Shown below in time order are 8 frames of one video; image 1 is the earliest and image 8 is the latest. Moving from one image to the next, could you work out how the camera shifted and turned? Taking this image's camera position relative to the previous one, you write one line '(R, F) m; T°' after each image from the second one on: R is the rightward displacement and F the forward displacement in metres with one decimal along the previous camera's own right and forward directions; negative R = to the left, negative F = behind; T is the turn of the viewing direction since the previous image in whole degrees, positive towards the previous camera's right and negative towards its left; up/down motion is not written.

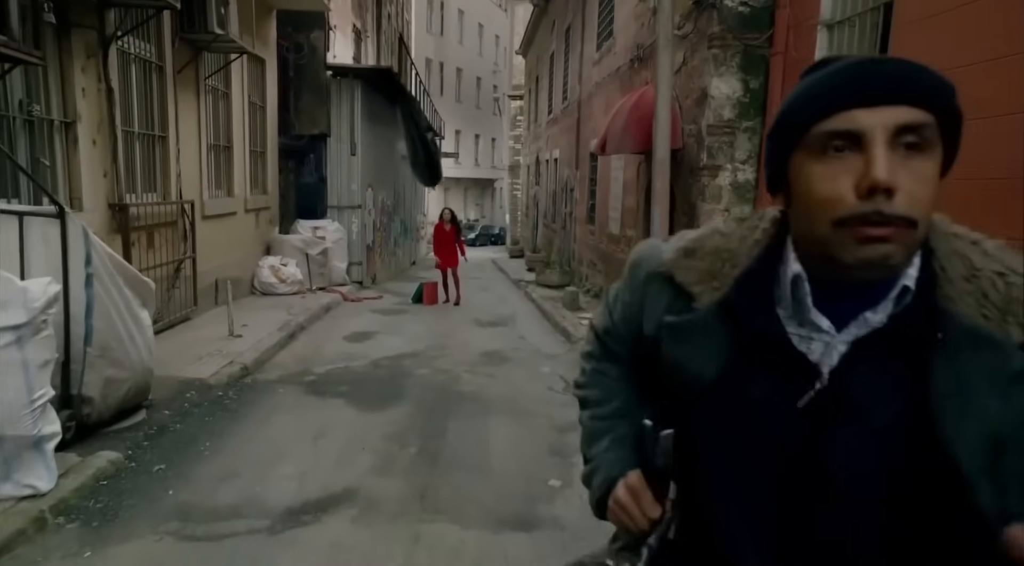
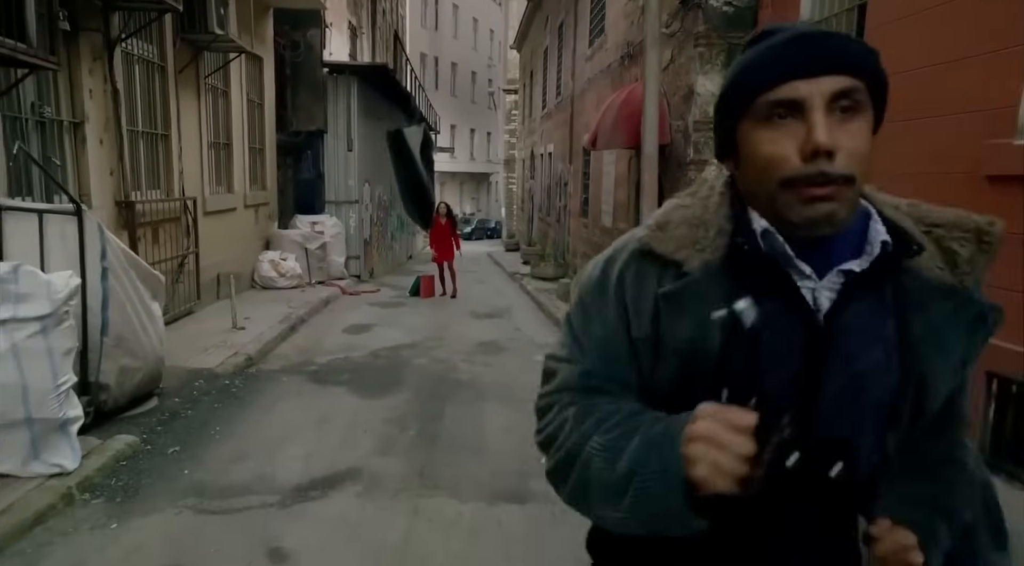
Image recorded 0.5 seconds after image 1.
(0.0, -0.3) m; 0°
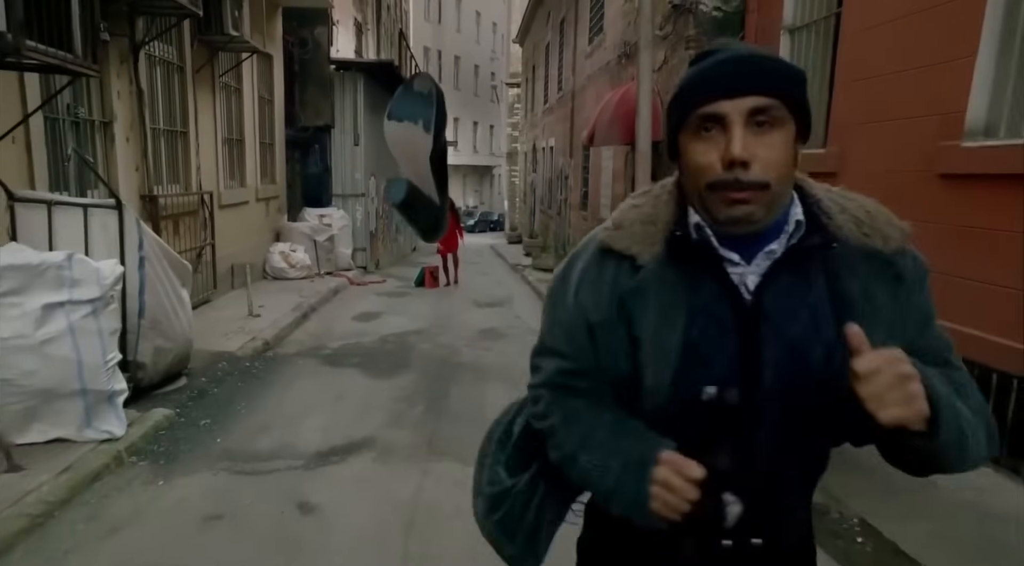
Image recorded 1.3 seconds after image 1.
(0.0, -0.5) m; 0°
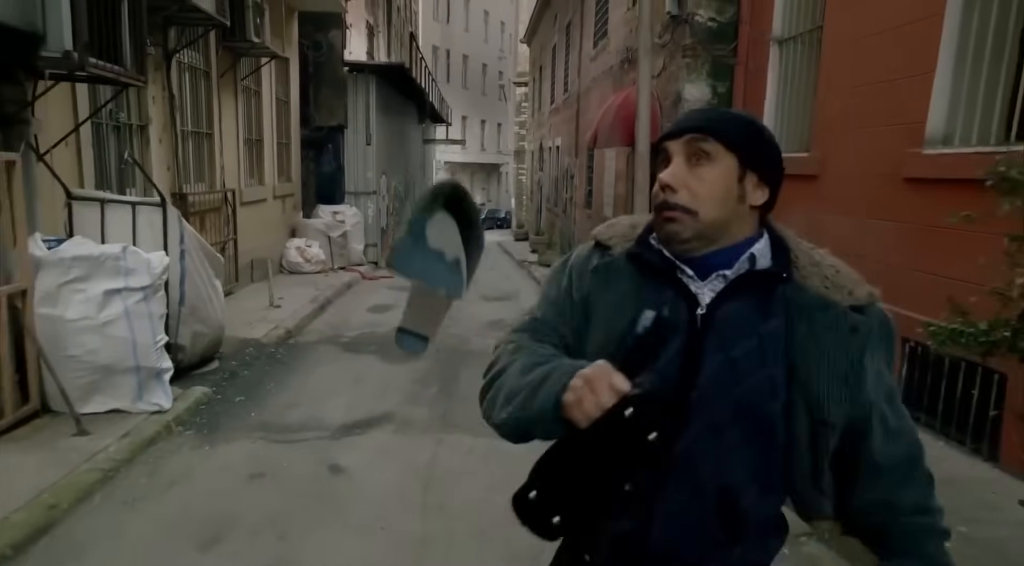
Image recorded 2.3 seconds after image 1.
(0.0, -0.5) m; -1°
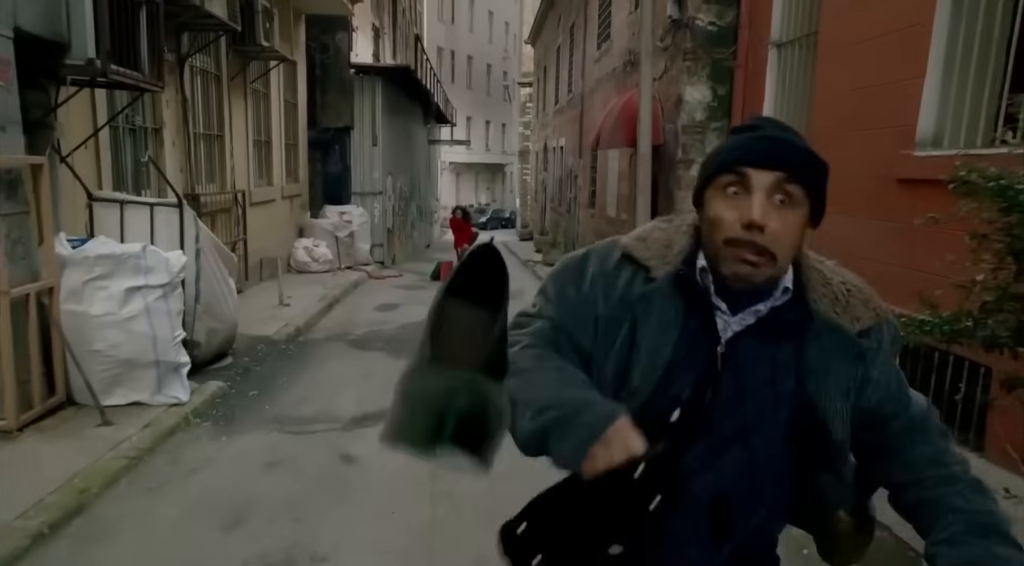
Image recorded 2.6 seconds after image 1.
(0.0, -0.2) m; 0°
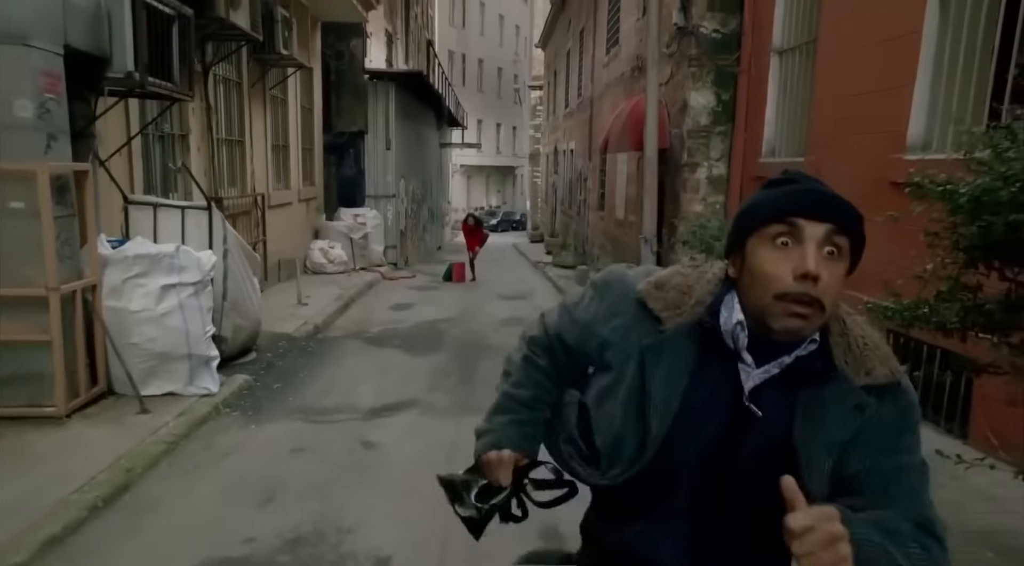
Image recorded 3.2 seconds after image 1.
(0.0, -0.3) m; -1°
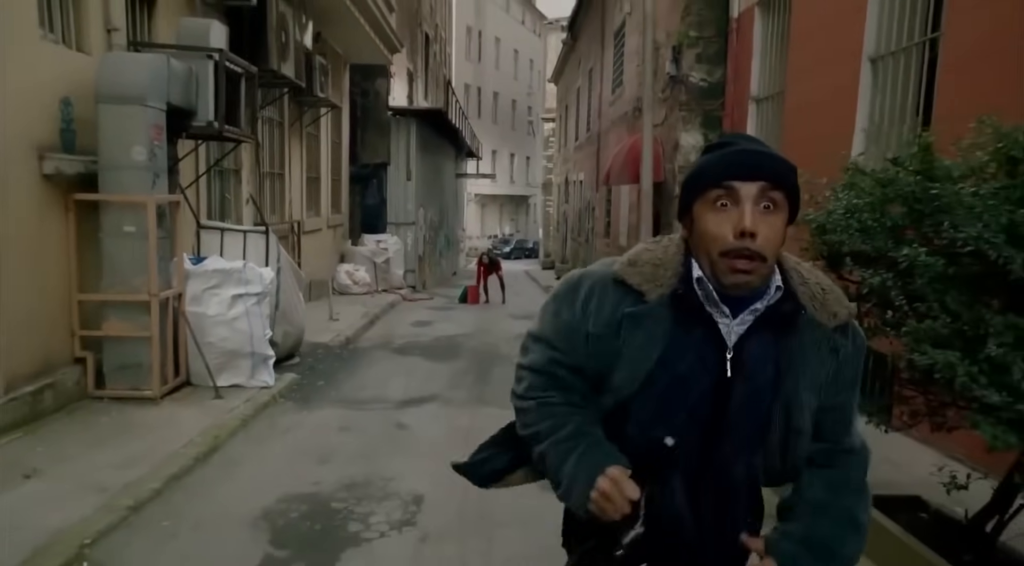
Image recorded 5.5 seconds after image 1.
(0.0, -1.1) m; -1°
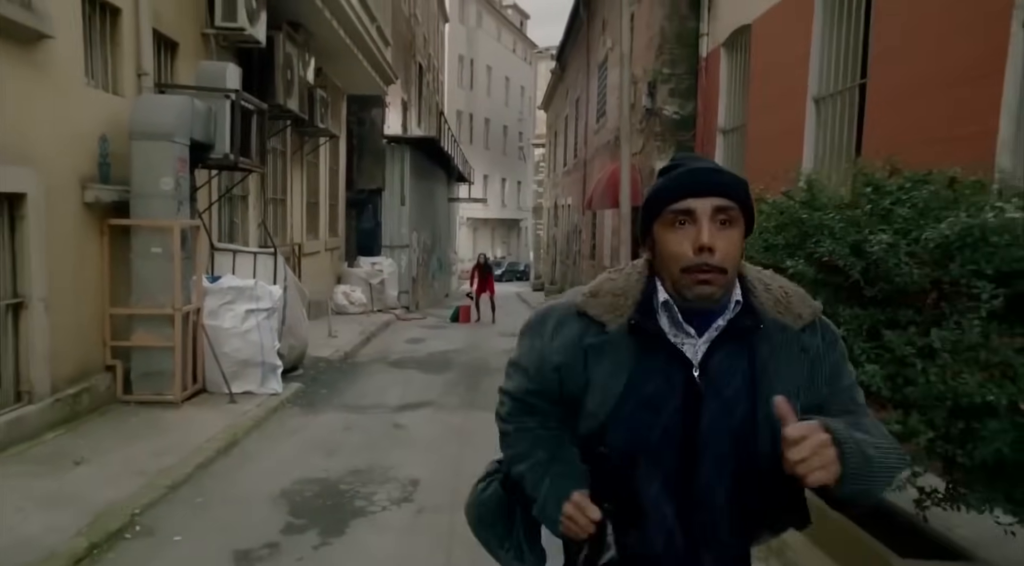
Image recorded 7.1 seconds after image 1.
(+0.1, -0.7) m; +1°
